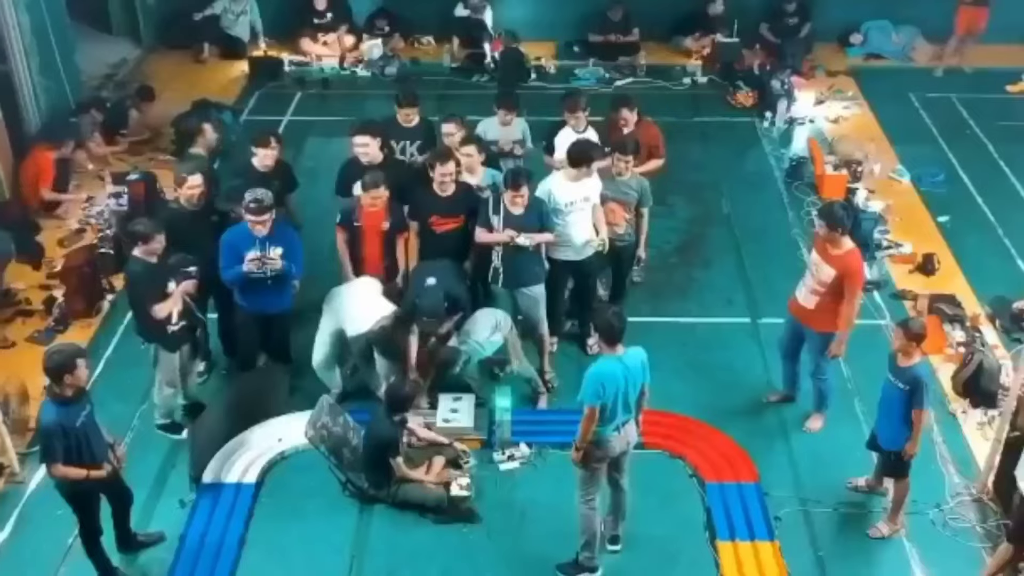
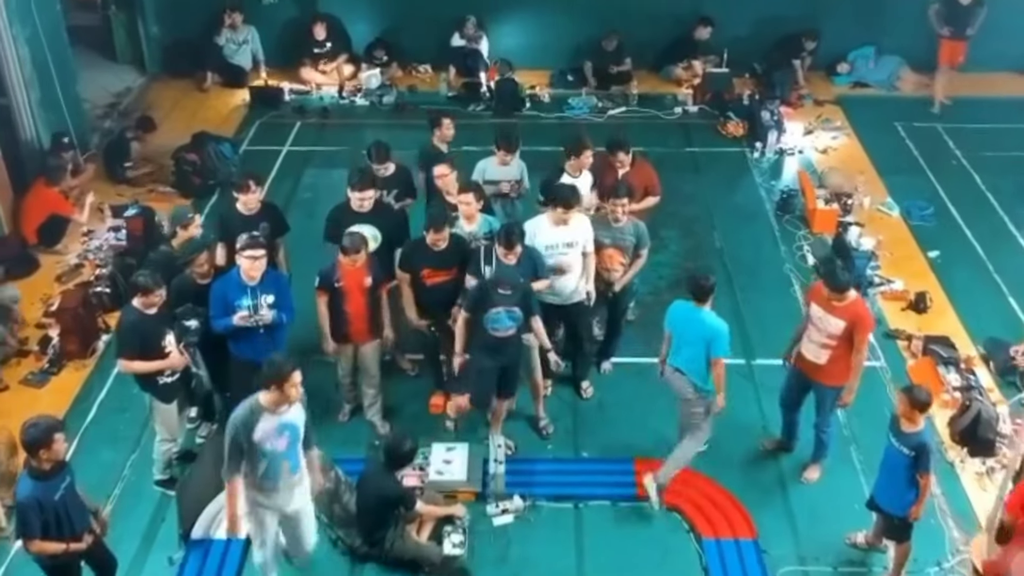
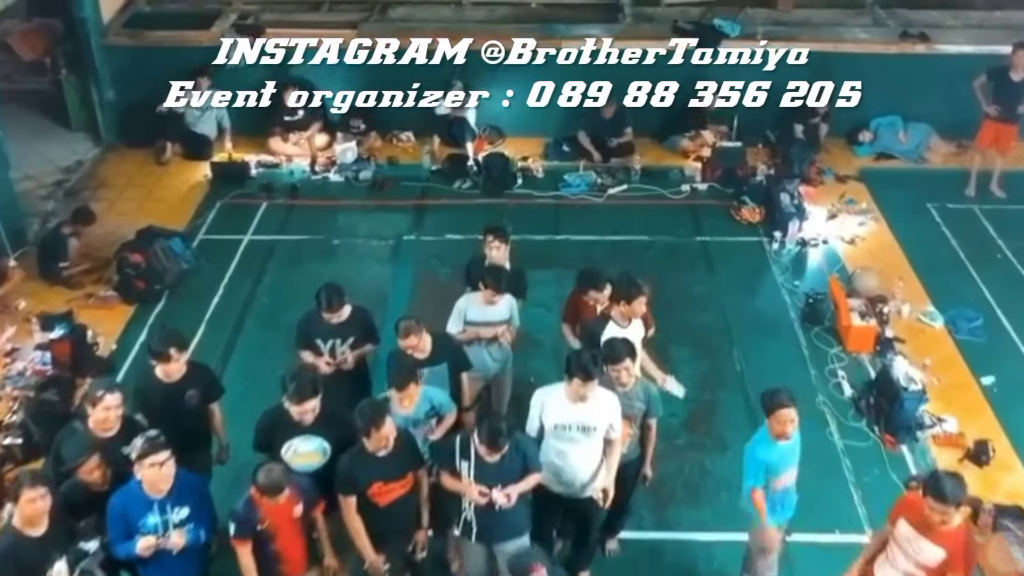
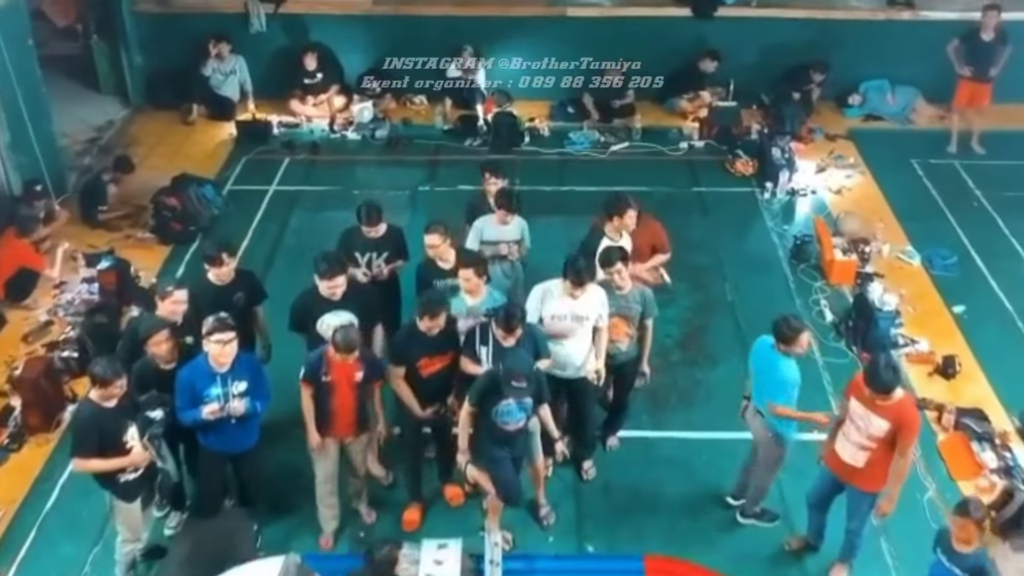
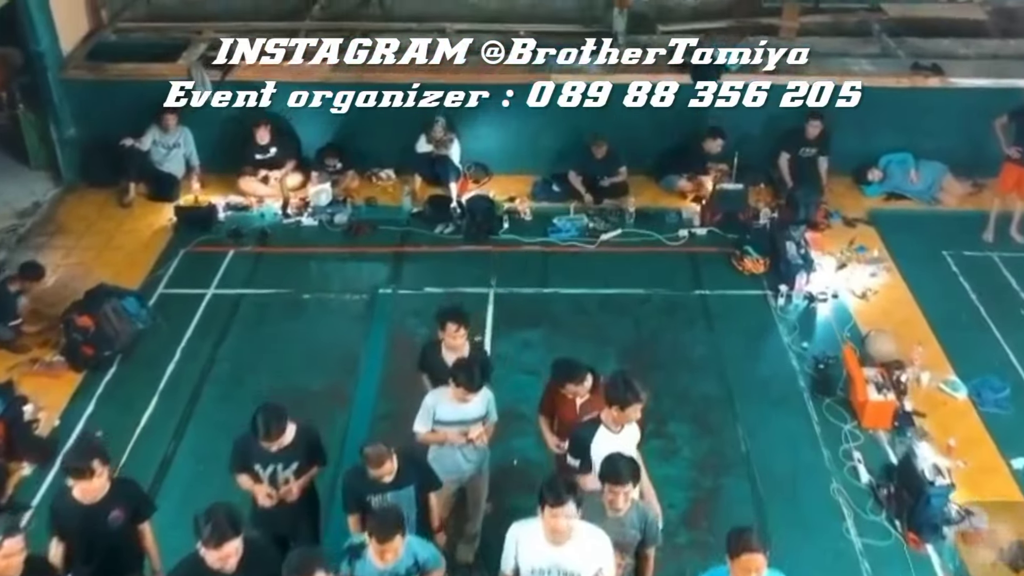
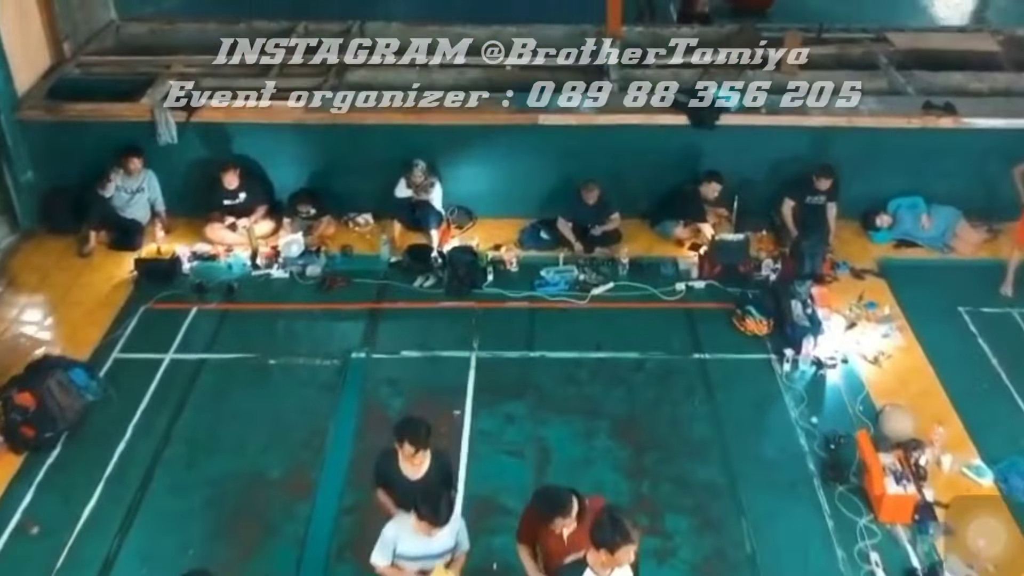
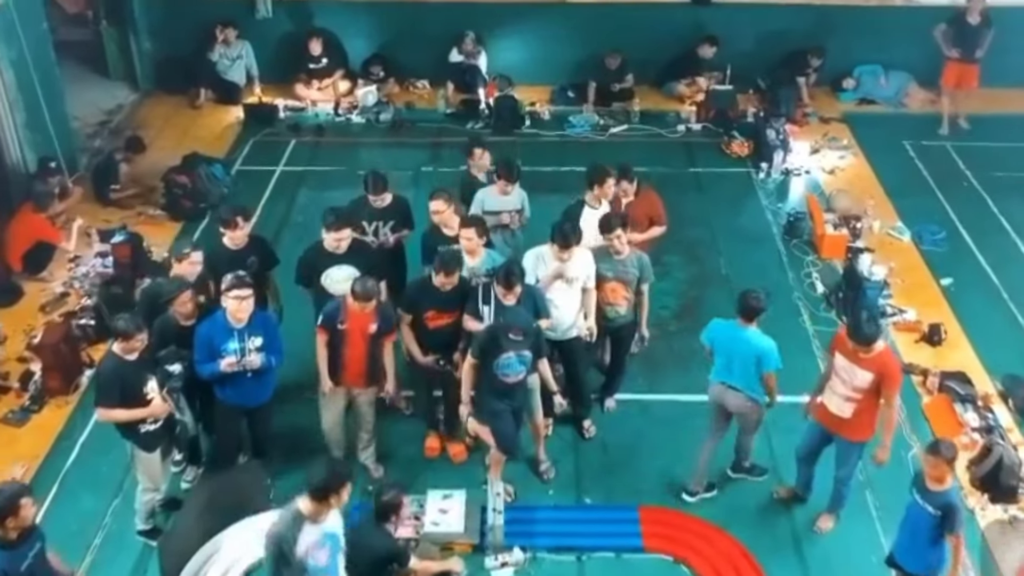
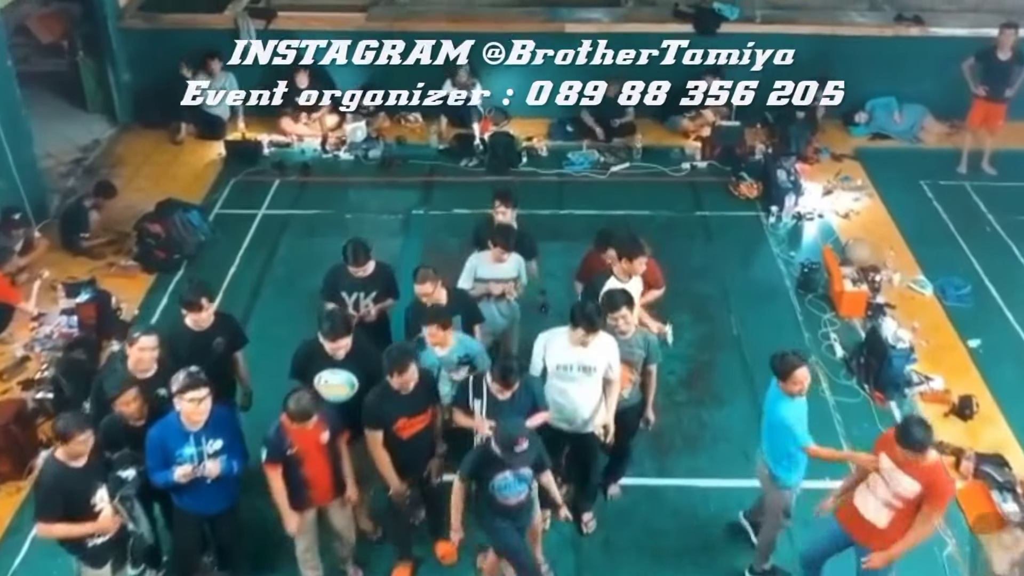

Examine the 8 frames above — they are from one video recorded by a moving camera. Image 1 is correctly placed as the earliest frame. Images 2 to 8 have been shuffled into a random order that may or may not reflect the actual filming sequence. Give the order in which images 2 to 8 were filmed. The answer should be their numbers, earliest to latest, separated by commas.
2, 7, 4, 8, 3, 5, 6
